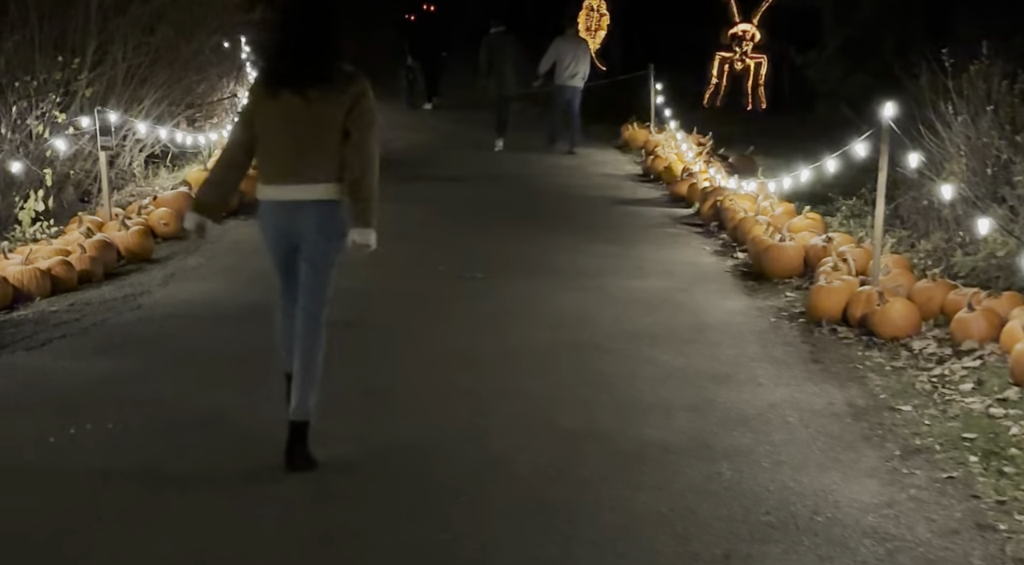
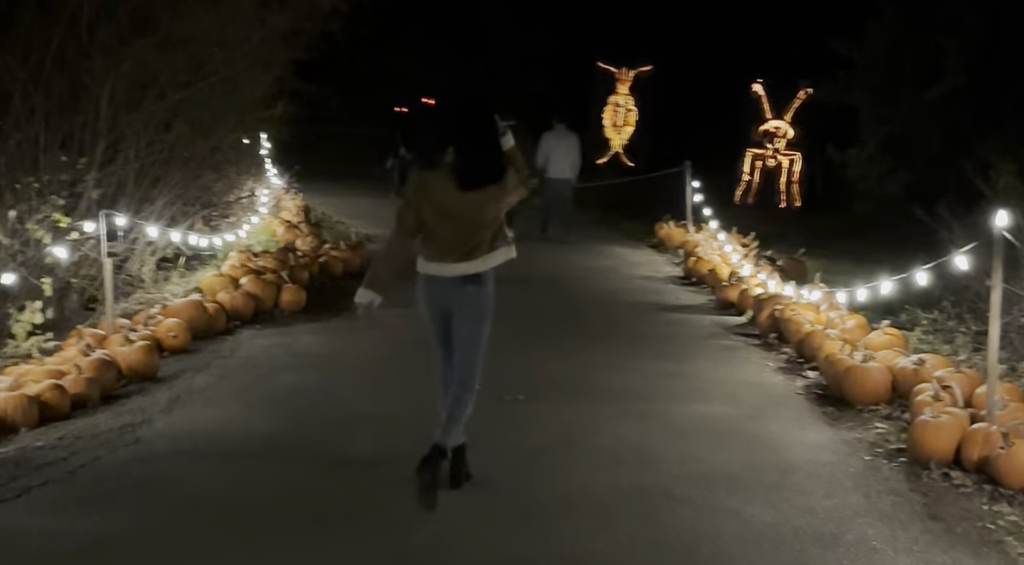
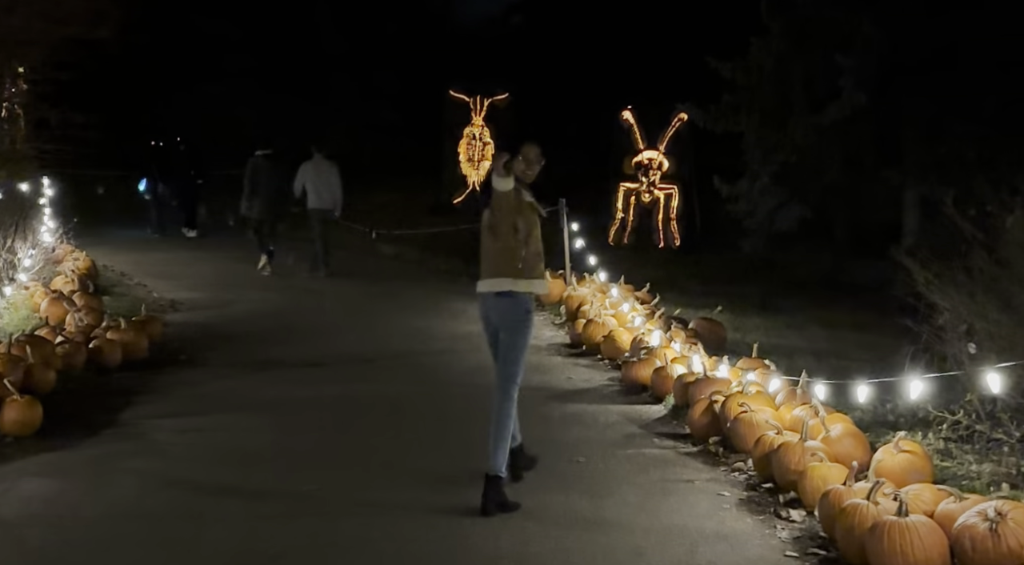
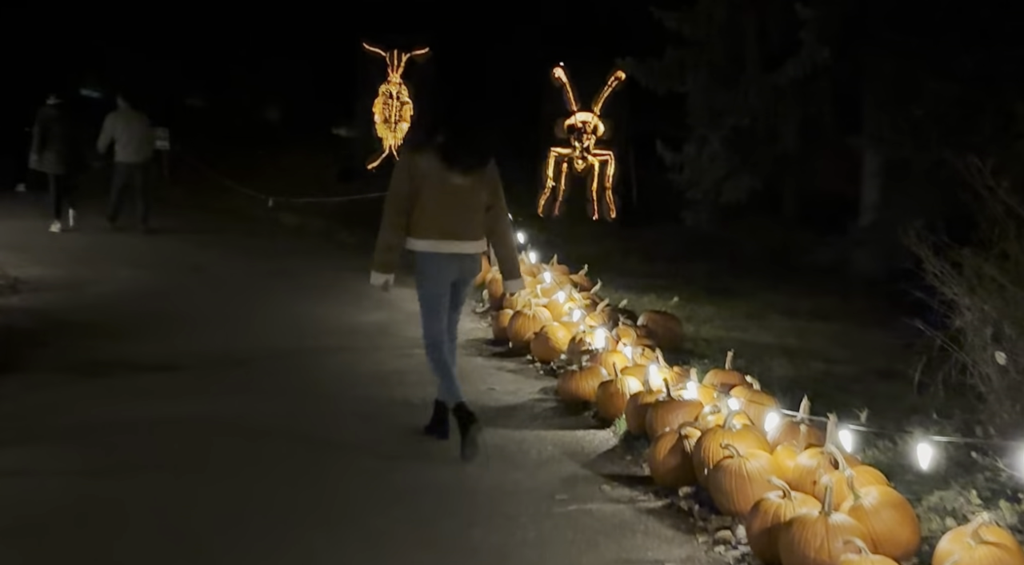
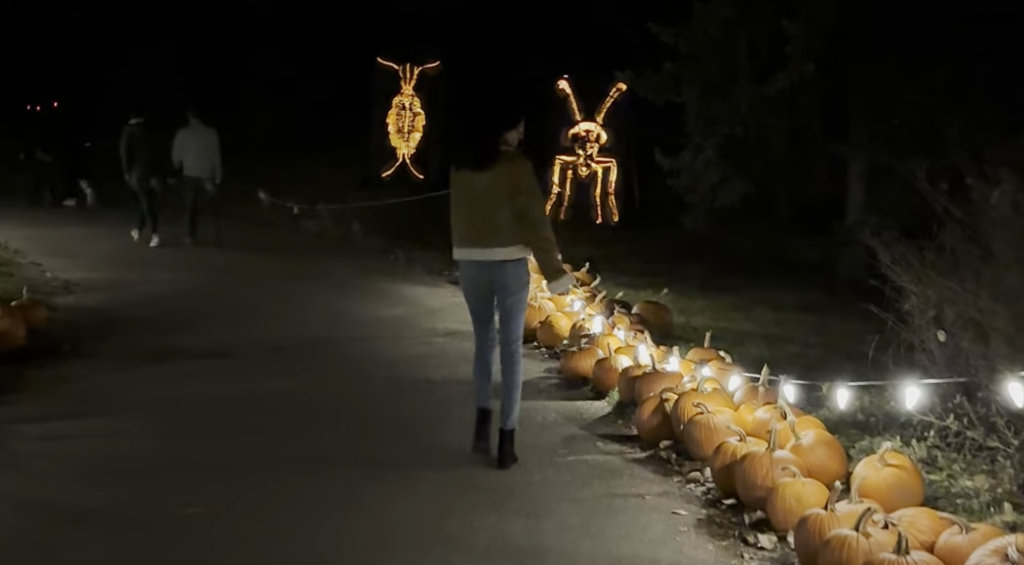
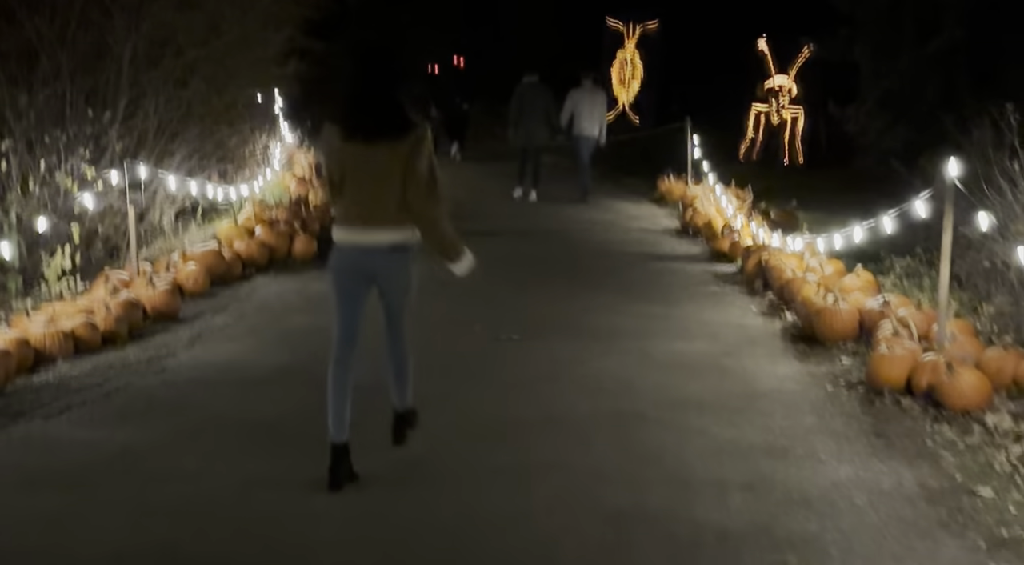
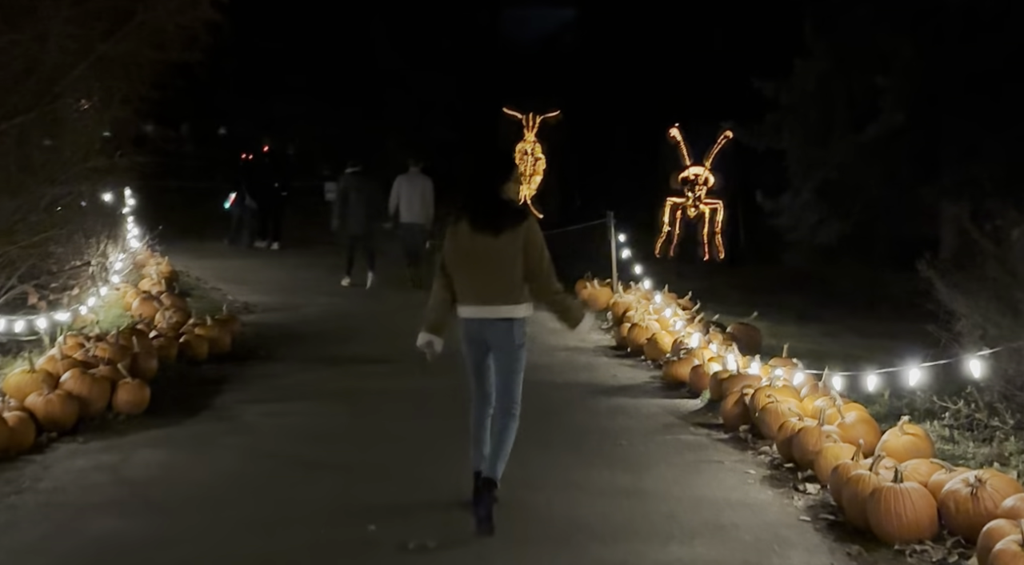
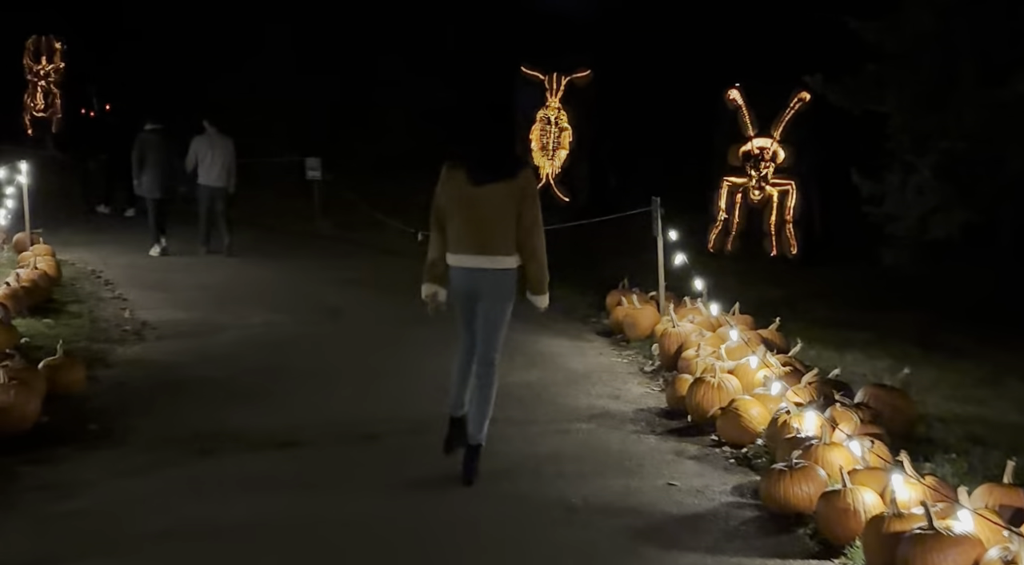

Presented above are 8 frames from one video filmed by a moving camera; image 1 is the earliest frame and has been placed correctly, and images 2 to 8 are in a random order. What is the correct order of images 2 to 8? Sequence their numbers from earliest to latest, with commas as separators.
6, 2, 7, 3, 5, 4, 8
